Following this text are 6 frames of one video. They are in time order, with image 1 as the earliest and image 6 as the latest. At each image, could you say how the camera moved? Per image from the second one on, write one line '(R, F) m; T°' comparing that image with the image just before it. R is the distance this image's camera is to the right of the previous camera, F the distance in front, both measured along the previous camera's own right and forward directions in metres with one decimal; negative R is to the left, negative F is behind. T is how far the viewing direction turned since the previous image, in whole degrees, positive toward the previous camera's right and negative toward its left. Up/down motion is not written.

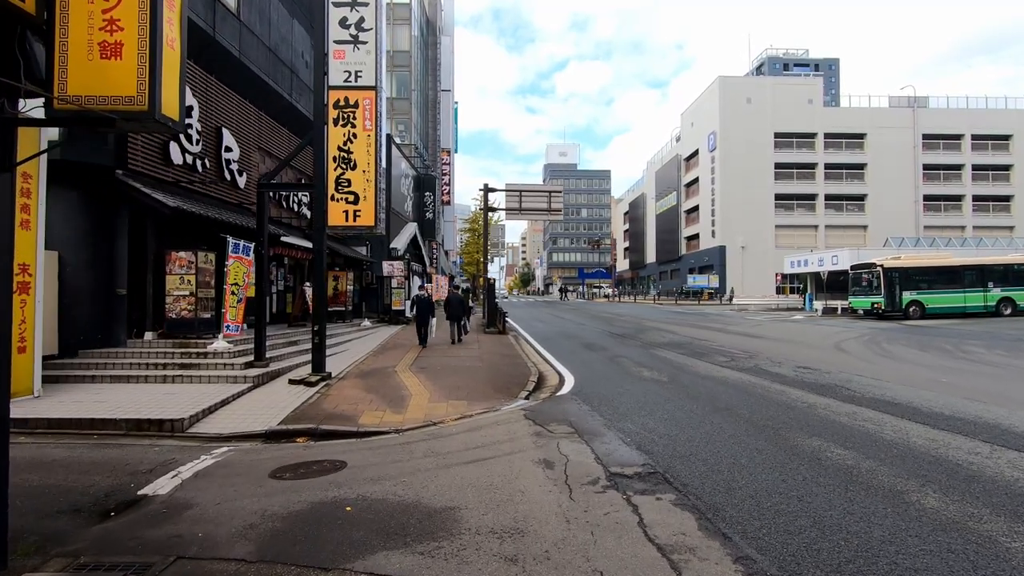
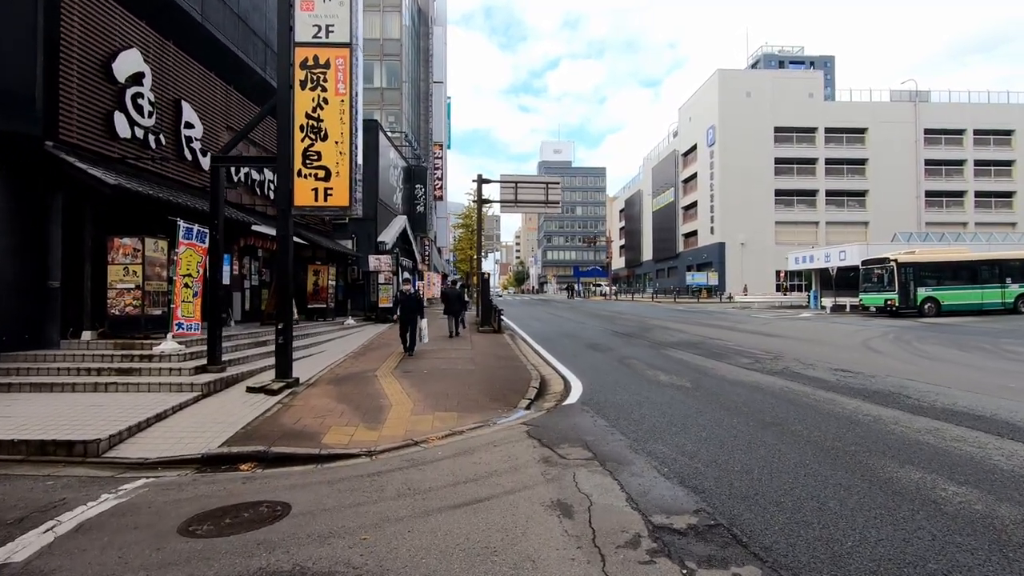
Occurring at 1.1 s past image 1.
(-0.1, +1.5) m; +1°
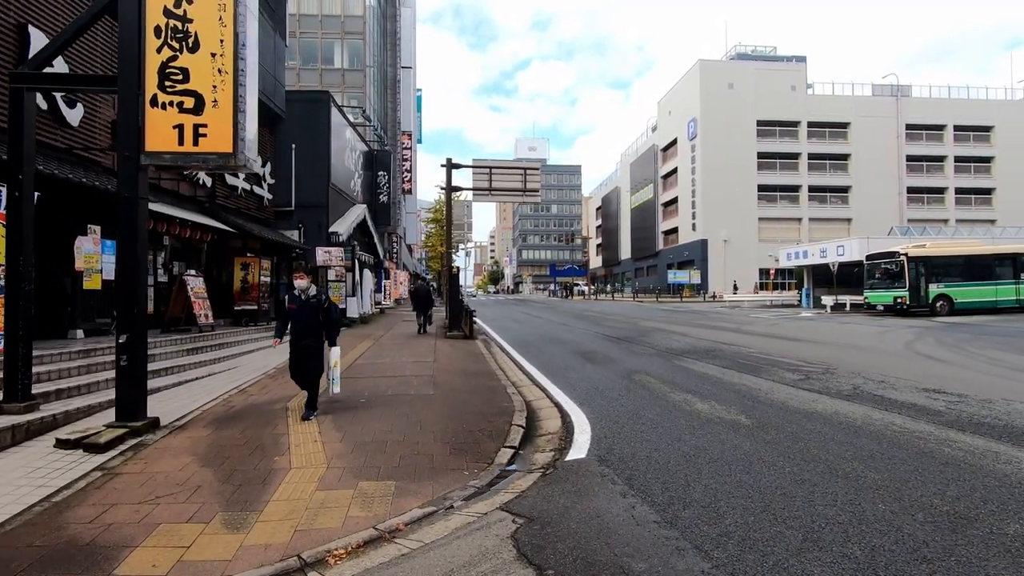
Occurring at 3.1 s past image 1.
(0.0, +3.1) m; +3°
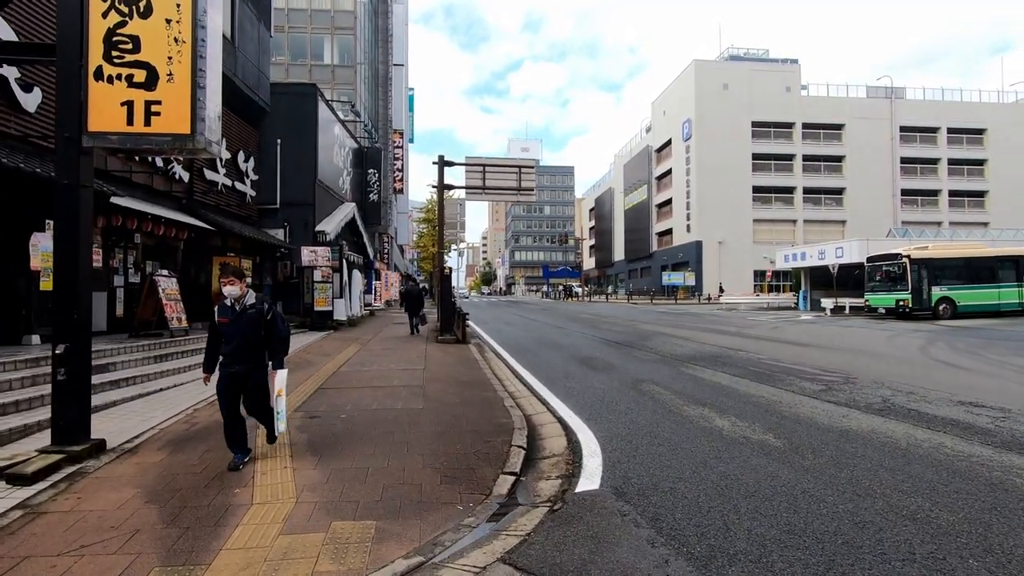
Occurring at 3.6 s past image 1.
(-0.1, +0.7) m; +1°
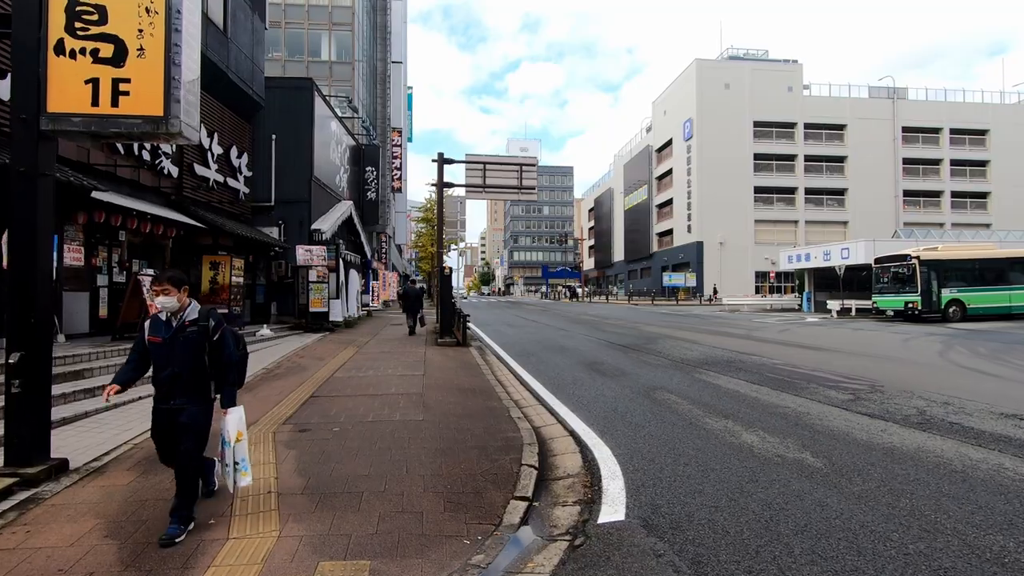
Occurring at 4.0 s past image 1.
(-0.1, +0.6) m; 0°
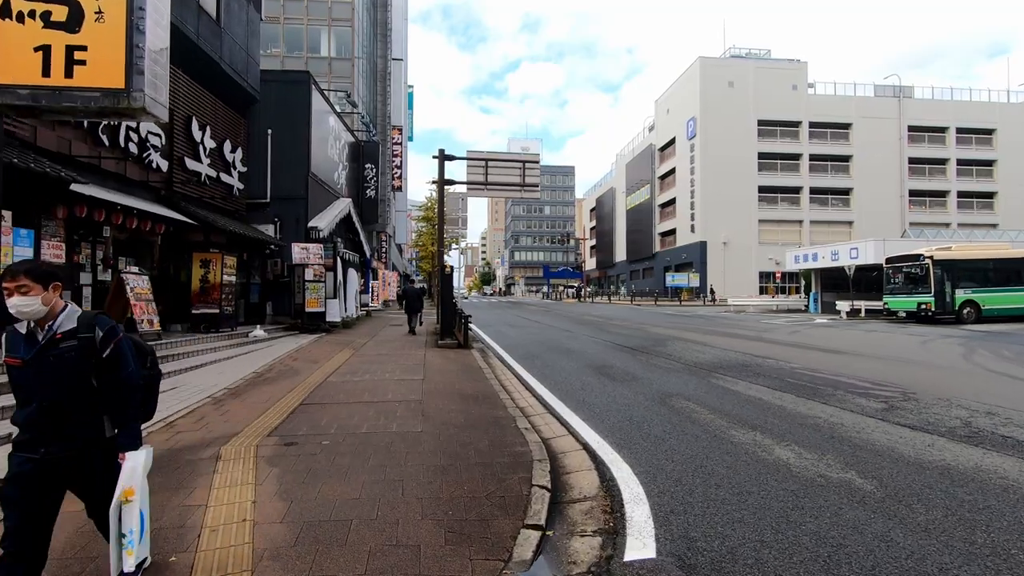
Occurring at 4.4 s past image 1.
(-0.1, +0.6) m; 0°
